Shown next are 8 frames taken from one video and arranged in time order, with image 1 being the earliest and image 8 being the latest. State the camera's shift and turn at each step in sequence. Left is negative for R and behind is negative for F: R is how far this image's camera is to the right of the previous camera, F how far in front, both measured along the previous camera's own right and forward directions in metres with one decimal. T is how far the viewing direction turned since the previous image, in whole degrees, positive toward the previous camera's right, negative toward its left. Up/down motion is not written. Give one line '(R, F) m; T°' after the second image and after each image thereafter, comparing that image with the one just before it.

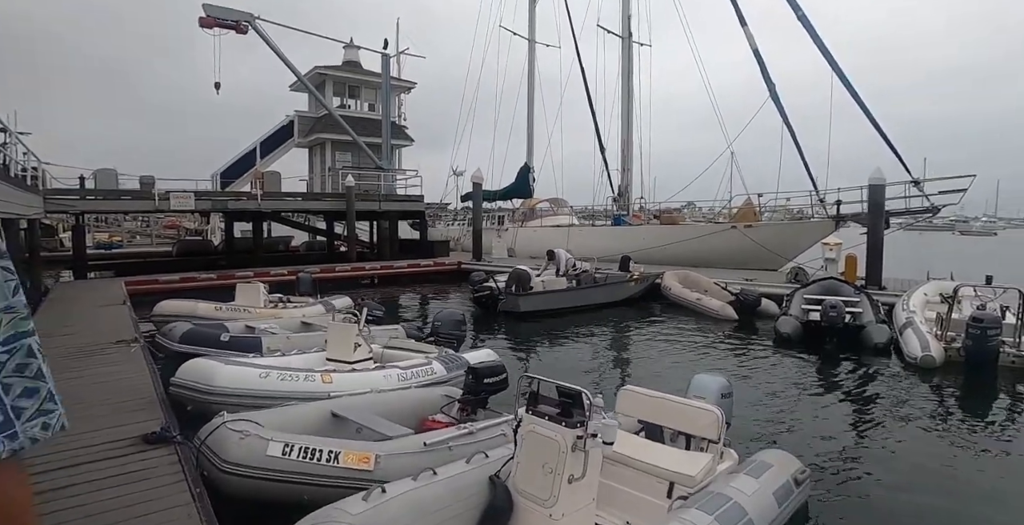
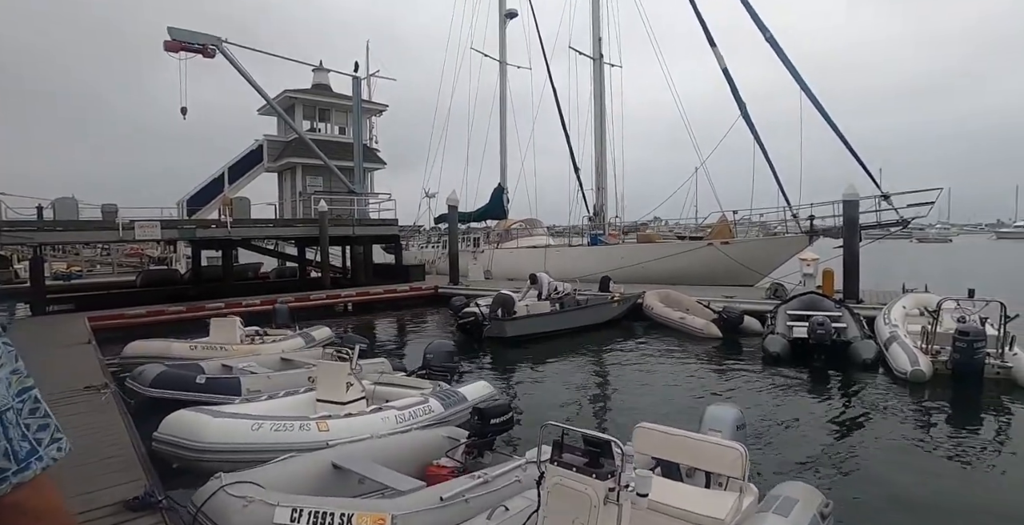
(-0.3, +0.2) m; +3°
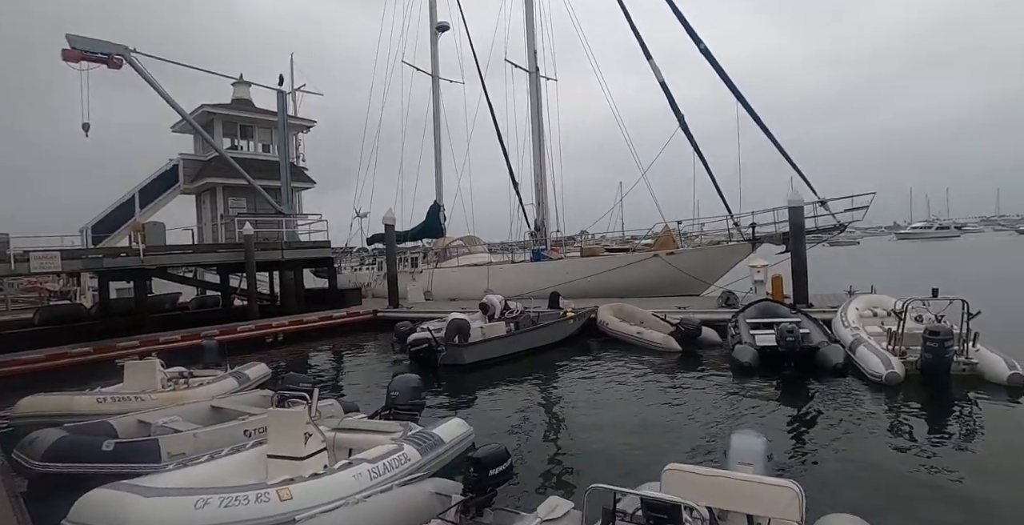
(-0.4, +0.6) m; +7°
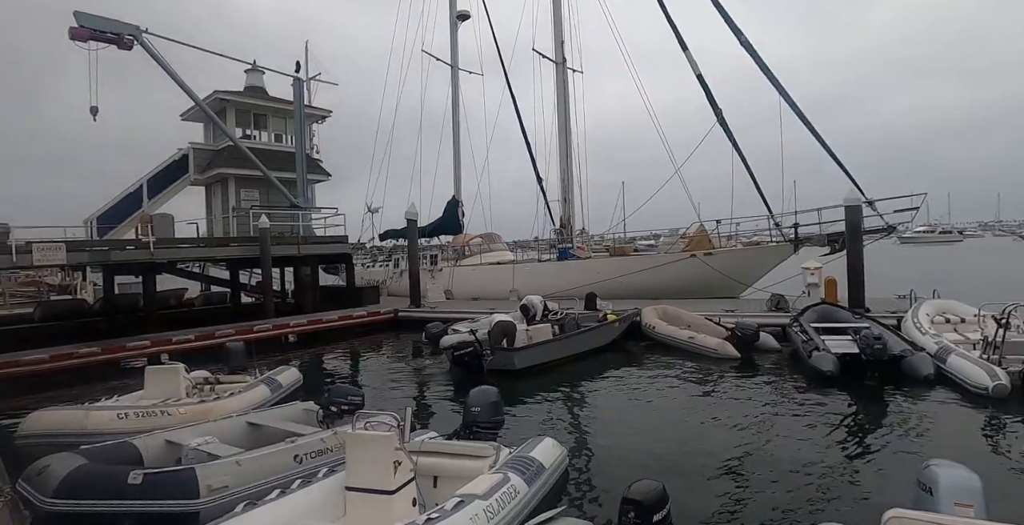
(-1.0, +1.0) m; 0°
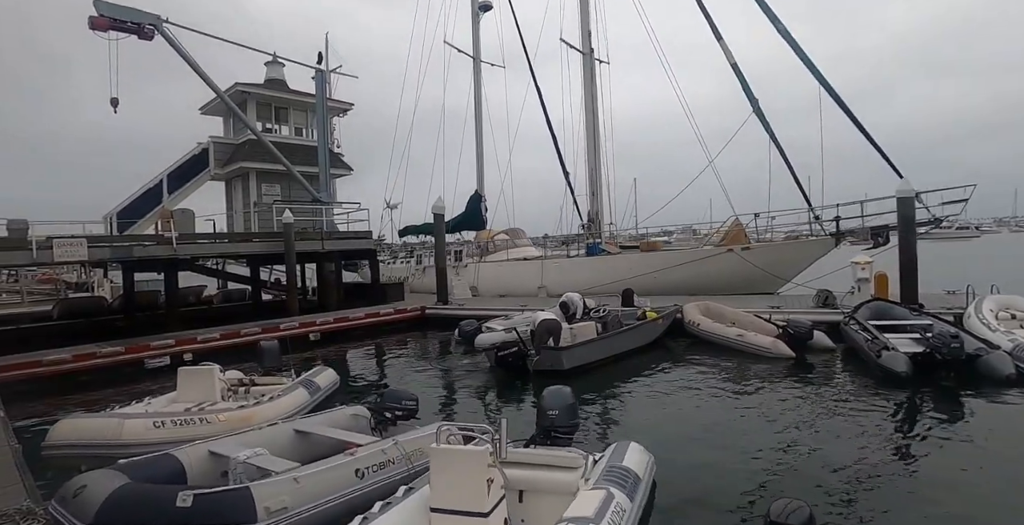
(-0.6, +0.6) m; -1°
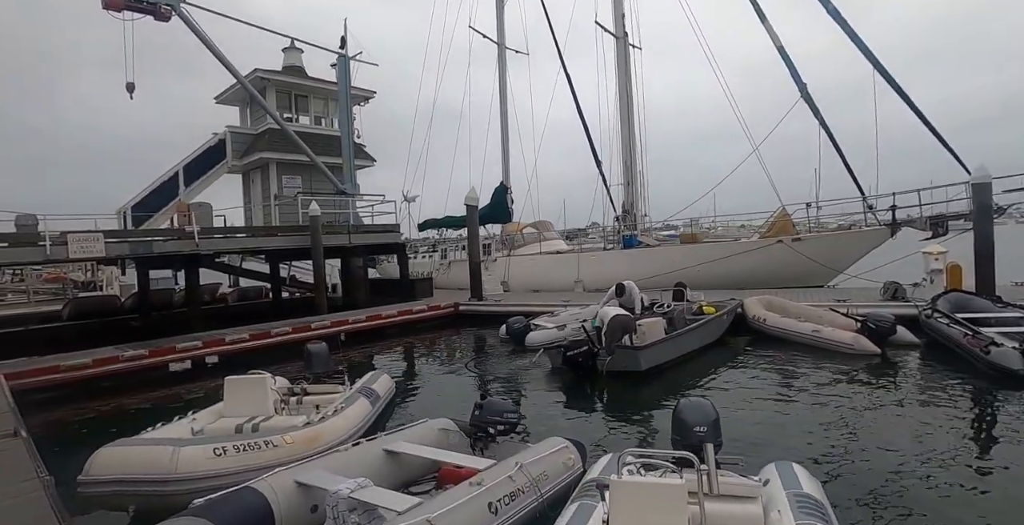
(-1.1, +0.9) m; 0°
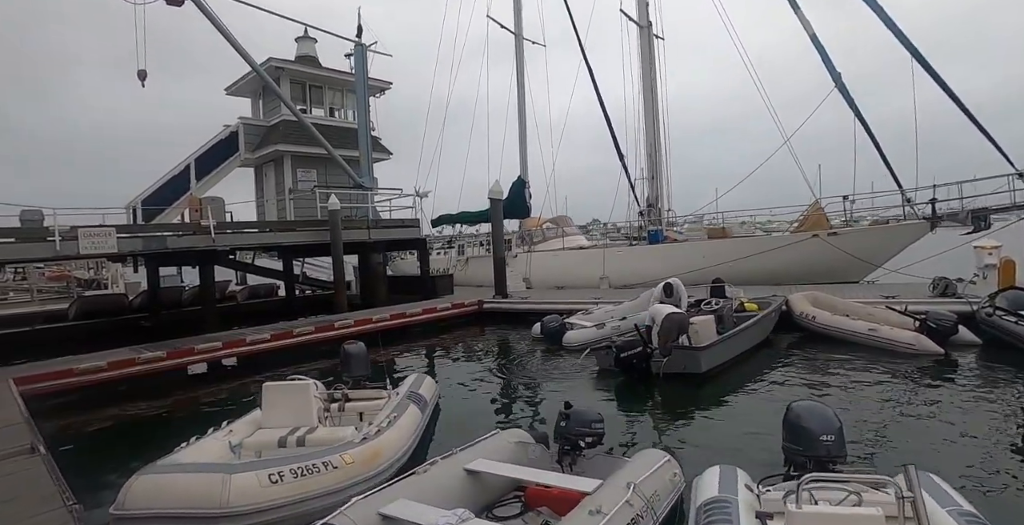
(-0.7, +0.6) m; 0°
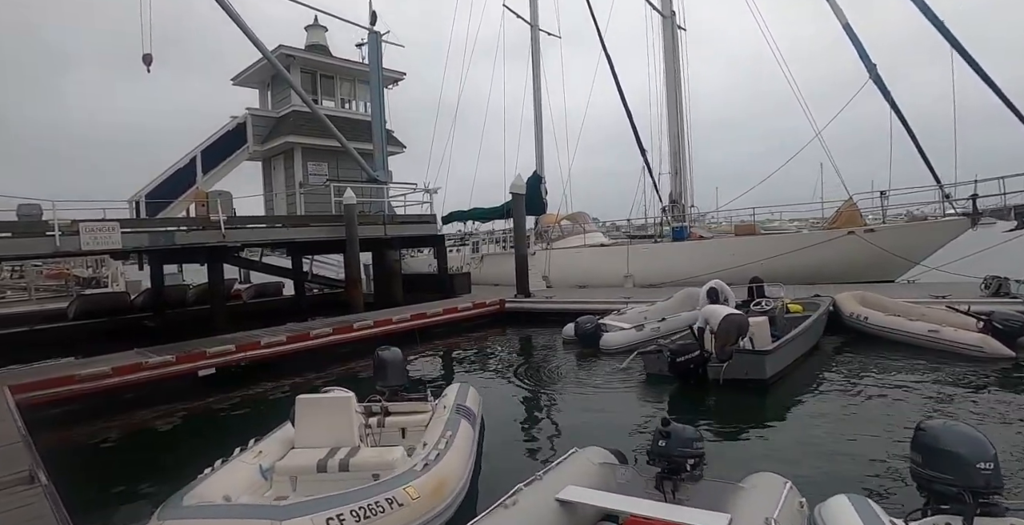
(-0.6, +0.7) m; 0°
